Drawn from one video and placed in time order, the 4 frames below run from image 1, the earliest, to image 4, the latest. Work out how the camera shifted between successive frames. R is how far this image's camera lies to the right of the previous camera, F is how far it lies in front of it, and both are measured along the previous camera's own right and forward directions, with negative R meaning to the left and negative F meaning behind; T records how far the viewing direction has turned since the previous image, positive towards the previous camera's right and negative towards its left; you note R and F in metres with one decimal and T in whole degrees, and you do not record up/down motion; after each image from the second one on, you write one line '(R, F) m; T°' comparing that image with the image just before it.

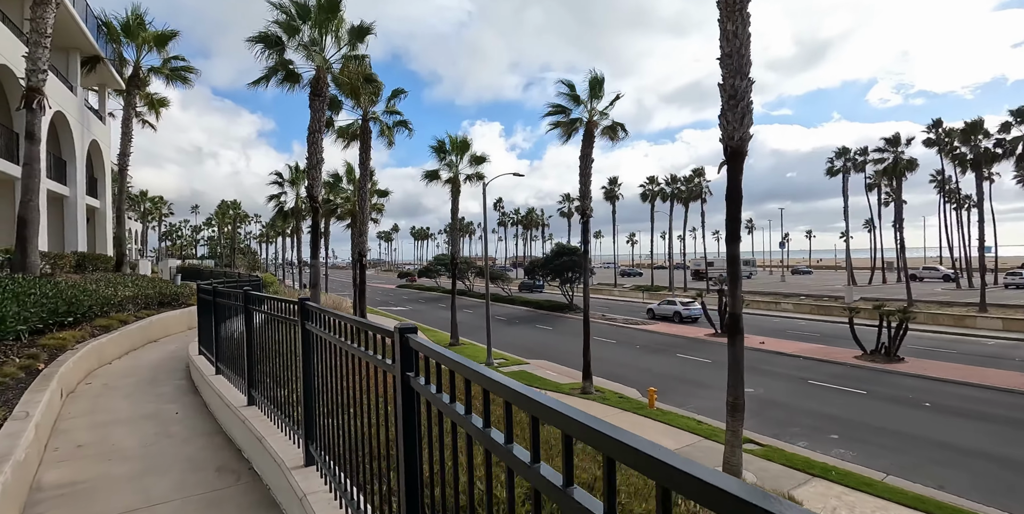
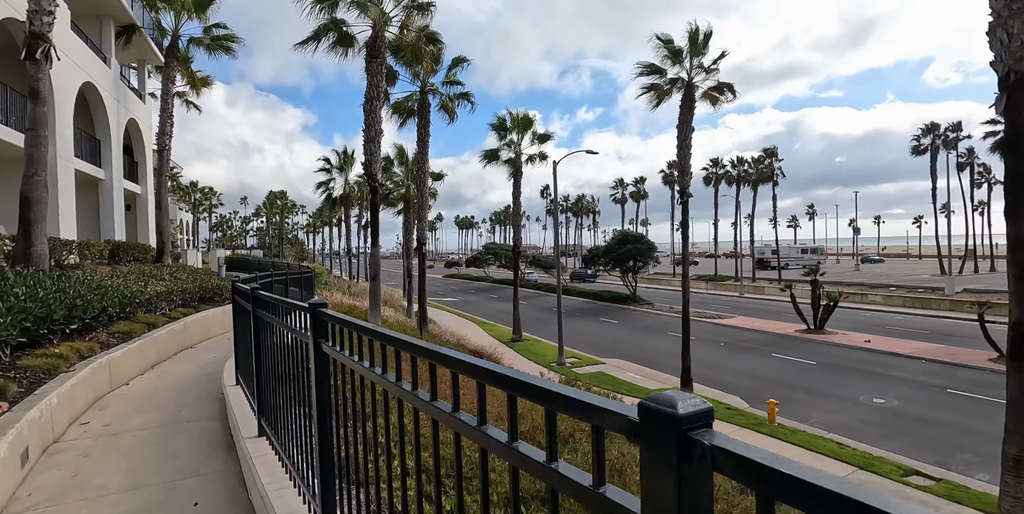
(-1.5, +2.7) m; -4°
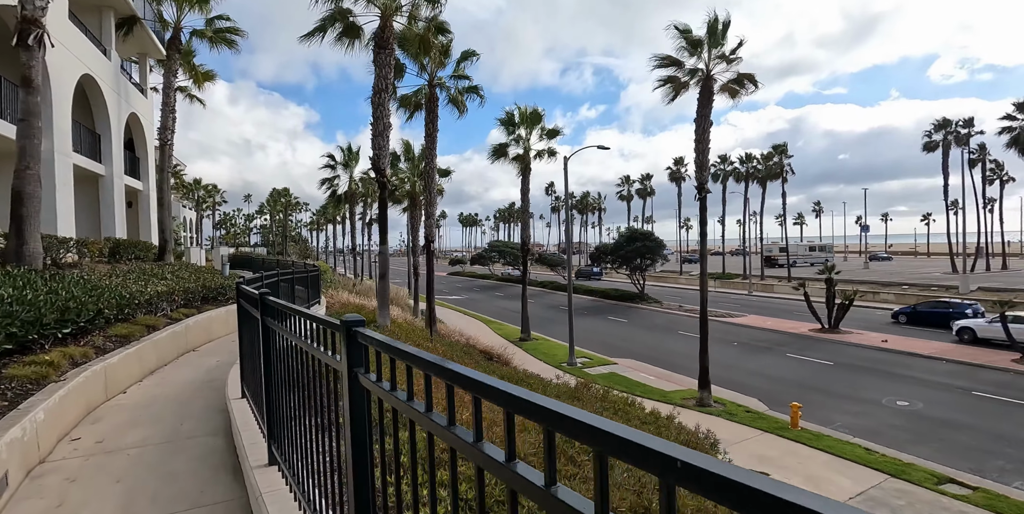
(-0.3, +0.5) m; 0°
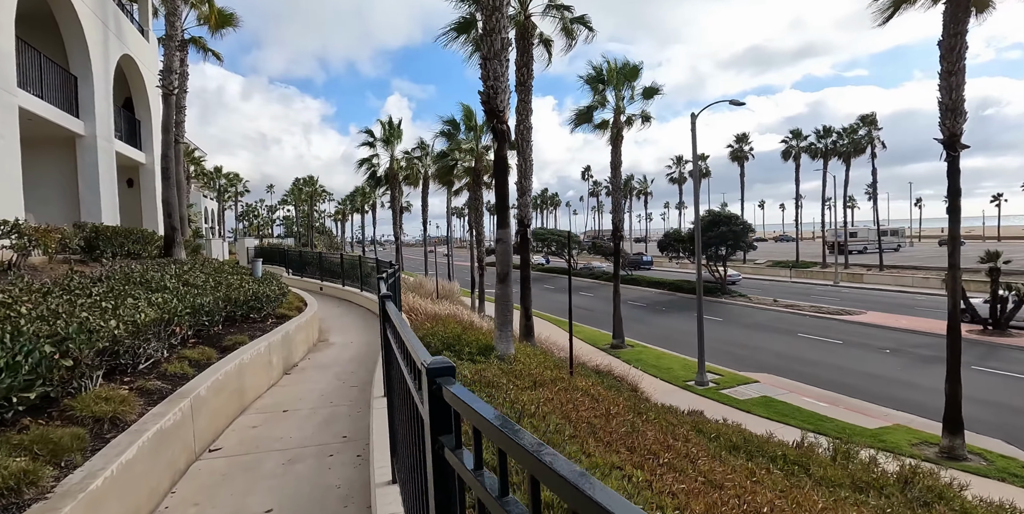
(-2.9, +5.0) m; -2°
